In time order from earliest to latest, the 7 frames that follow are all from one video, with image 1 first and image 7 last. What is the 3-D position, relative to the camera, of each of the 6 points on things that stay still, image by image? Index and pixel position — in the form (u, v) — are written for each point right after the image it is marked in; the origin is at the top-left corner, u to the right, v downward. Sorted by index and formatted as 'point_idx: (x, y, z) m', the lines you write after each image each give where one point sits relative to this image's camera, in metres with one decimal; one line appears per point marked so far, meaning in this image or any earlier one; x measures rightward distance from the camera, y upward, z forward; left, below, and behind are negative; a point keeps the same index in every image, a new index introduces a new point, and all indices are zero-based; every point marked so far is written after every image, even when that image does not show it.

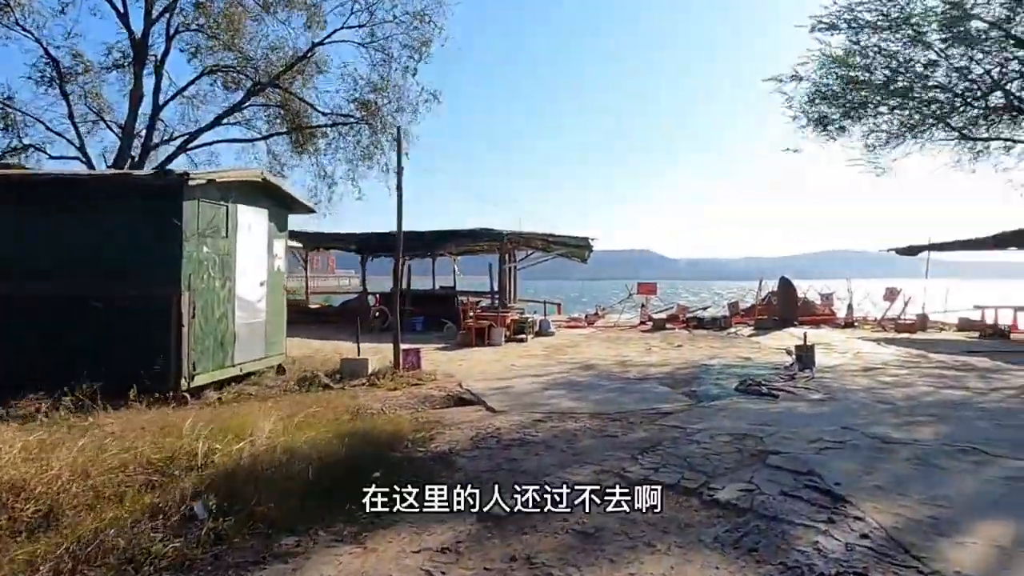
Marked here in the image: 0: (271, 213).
0: (-3.5, +1.1, +9.6) m
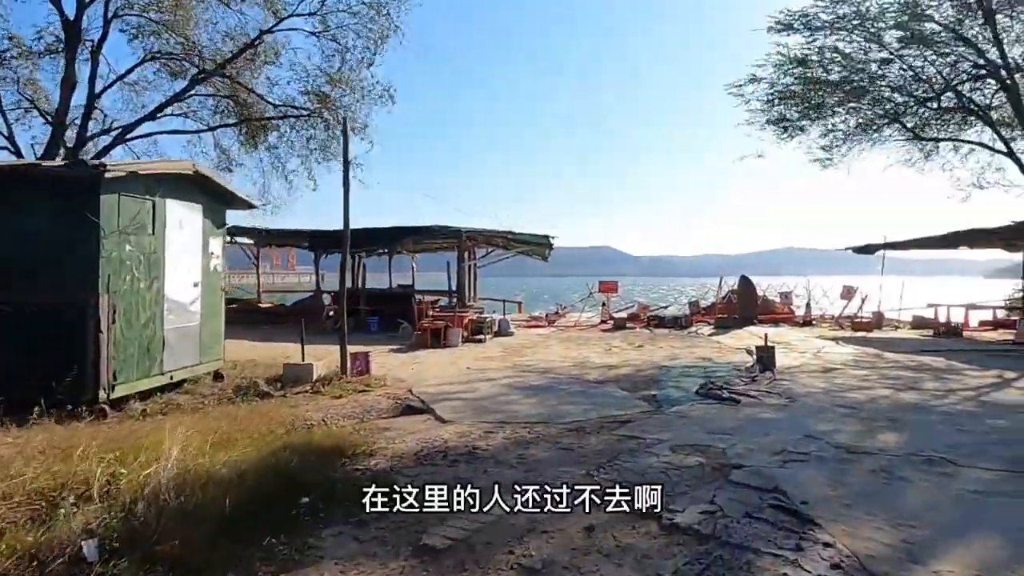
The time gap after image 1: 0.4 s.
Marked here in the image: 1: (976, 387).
0: (-4.1, +1.1, +8.9) m
1: (+6.4, -1.4, +9.1) m
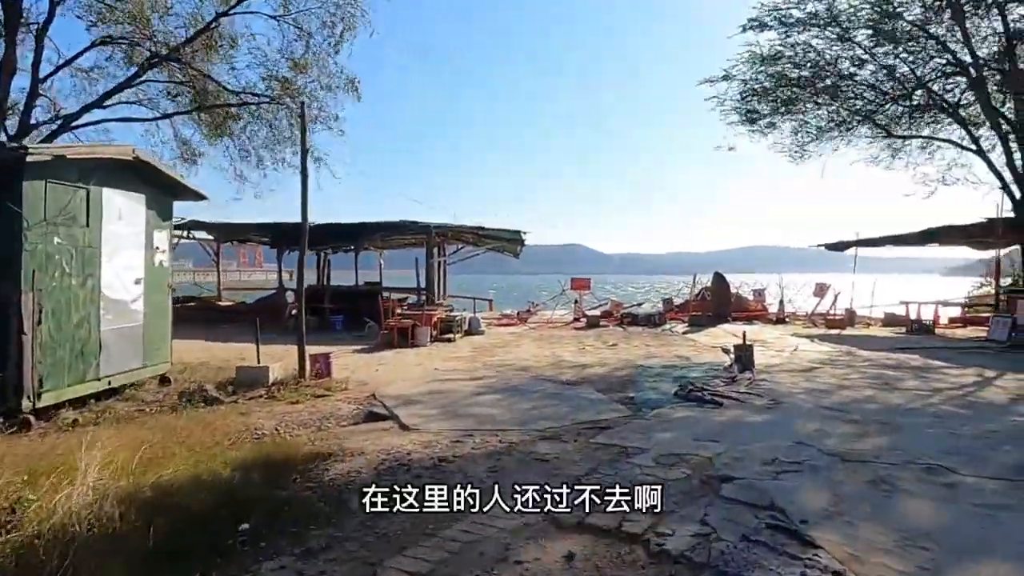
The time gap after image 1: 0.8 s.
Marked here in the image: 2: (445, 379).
0: (-4.5, +1.1, +8.2) m
1: (+6.0, -1.3, +8.9) m
2: (-1.0, -1.3, +9.8) m
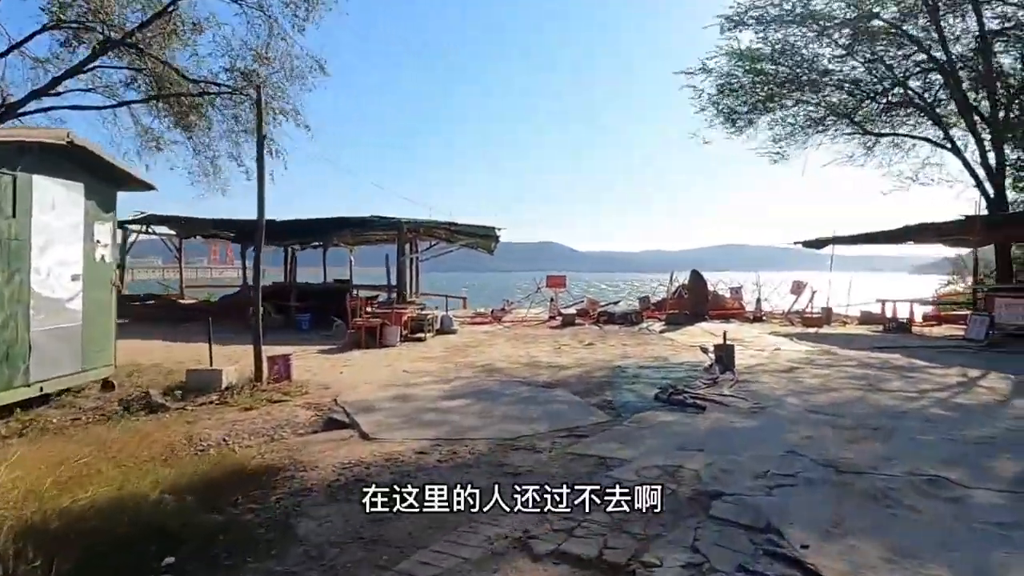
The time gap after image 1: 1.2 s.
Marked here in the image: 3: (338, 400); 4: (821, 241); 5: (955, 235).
0: (-4.8, +1.1, +7.6) m
1: (+5.6, -1.3, +8.6) m
2: (-1.4, -1.3, +9.3) m
3: (-2.0, -1.3, +7.8) m
4: (+8.5, +1.3, +18.3) m
5: (+11.0, +1.3, +16.4) m
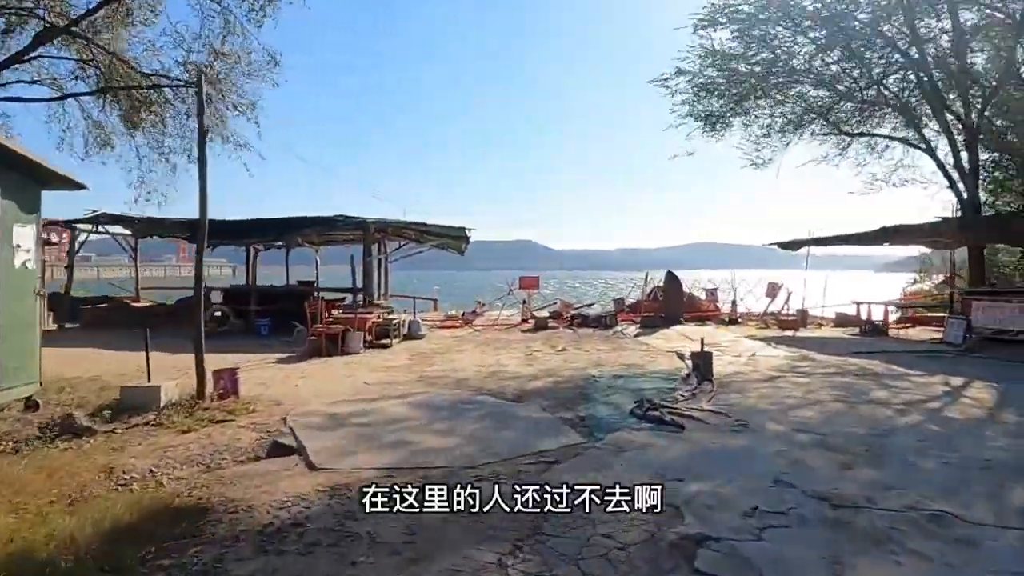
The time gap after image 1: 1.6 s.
0: (-5.2, +1.0, +6.8) m
1: (+5.2, -1.4, +8.3) m
2: (-1.8, -1.4, +8.7) m
3: (-2.4, -1.4, +7.1) m
4: (+7.8, +1.3, +18.1) m
5: (+10.3, +1.3, +16.2) m
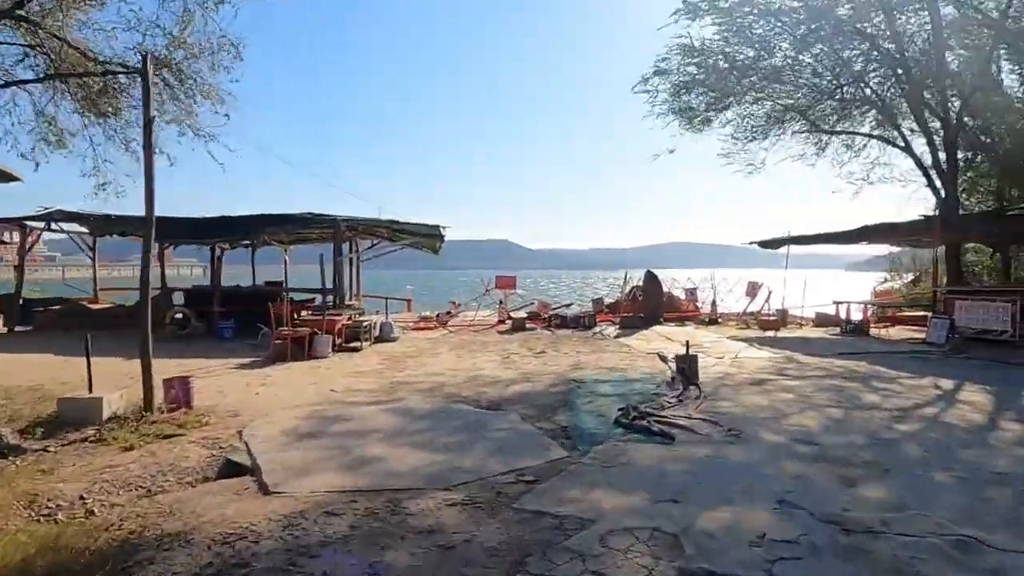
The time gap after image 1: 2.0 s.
0: (-5.4, +1.0, +6.1) m
1: (+4.9, -1.4, +8.0) m
2: (-2.1, -1.4, +8.1) m
3: (-2.6, -1.4, +6.5) m
4: (+7.1, +1.3, +17.8) m
5: (+9.7, +1.3, +16.1) m
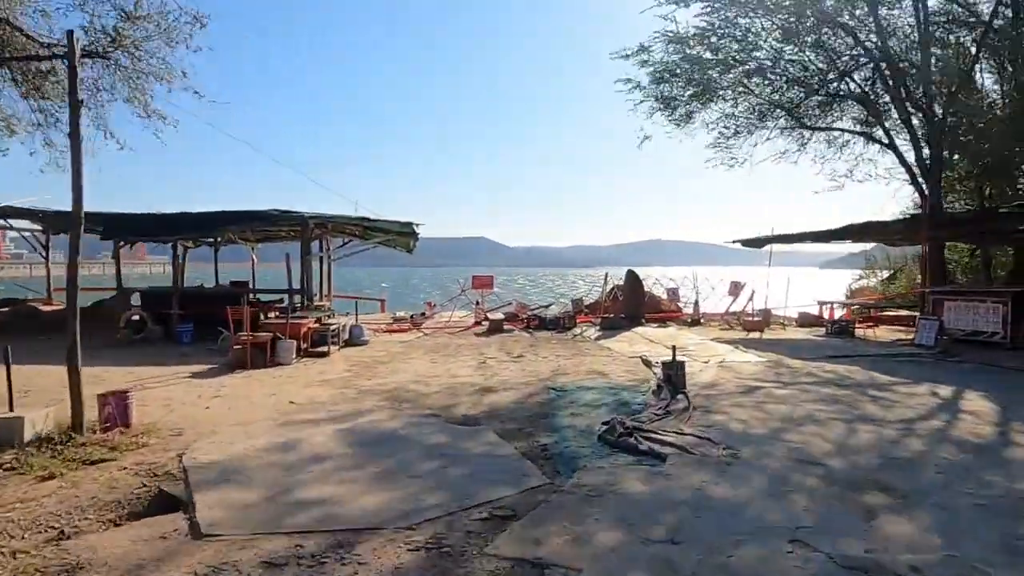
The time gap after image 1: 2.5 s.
0: (-5.6, +1.0, +5.3) m
1: (+4.7, -1.4, +7.5) m
2: (-2.4, -1.4, +7.4) m
3: (-2.9, -1.5, +5.8) m
4: (+6.5, +1.3, +17.4) m
5: (+9.1, +1.3, +15.7) m
